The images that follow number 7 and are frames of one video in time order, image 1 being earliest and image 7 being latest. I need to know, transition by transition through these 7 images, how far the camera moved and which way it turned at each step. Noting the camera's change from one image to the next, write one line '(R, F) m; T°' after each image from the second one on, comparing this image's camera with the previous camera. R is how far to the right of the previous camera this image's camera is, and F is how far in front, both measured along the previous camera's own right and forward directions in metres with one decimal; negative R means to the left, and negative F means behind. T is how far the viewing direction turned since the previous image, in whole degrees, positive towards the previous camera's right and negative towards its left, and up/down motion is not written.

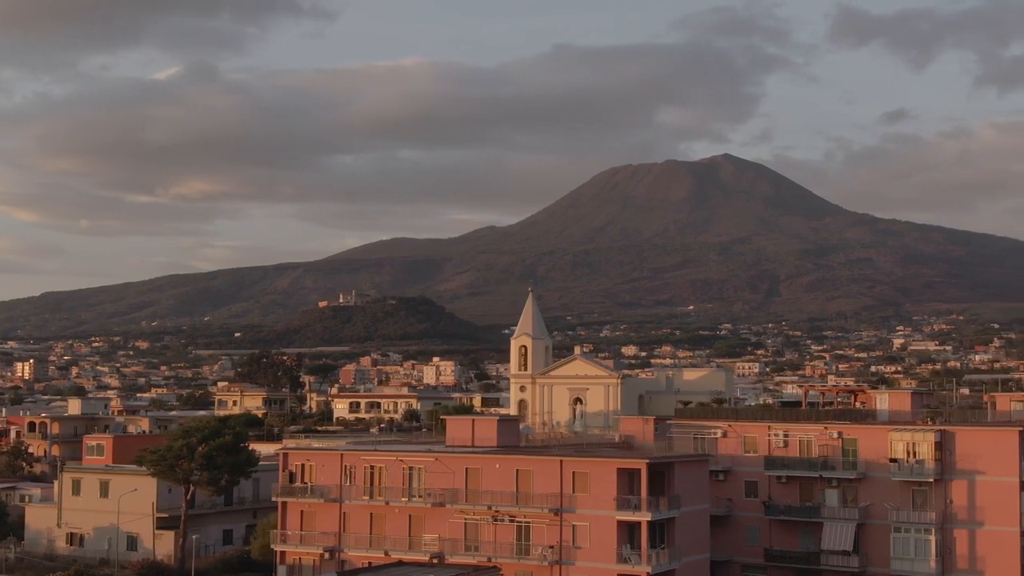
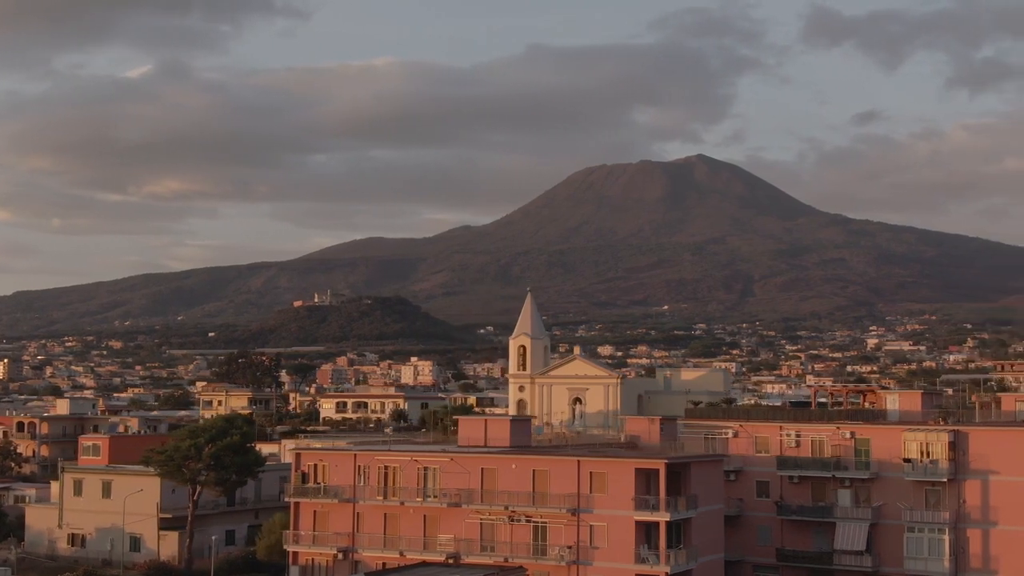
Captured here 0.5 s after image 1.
(-1.3, +0.1) m; +1°
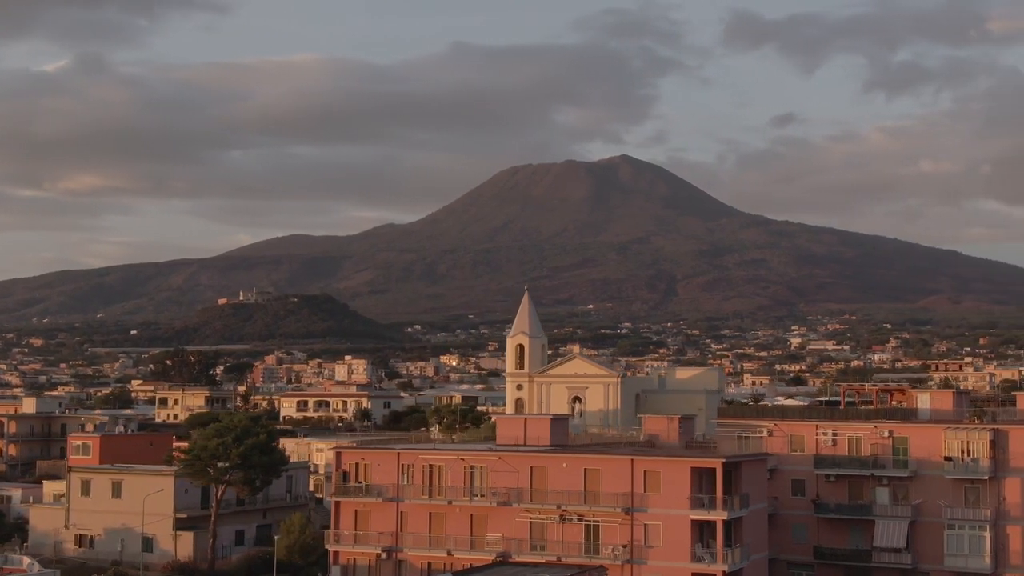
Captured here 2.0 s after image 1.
(-4.0, +0.2) m; +3°
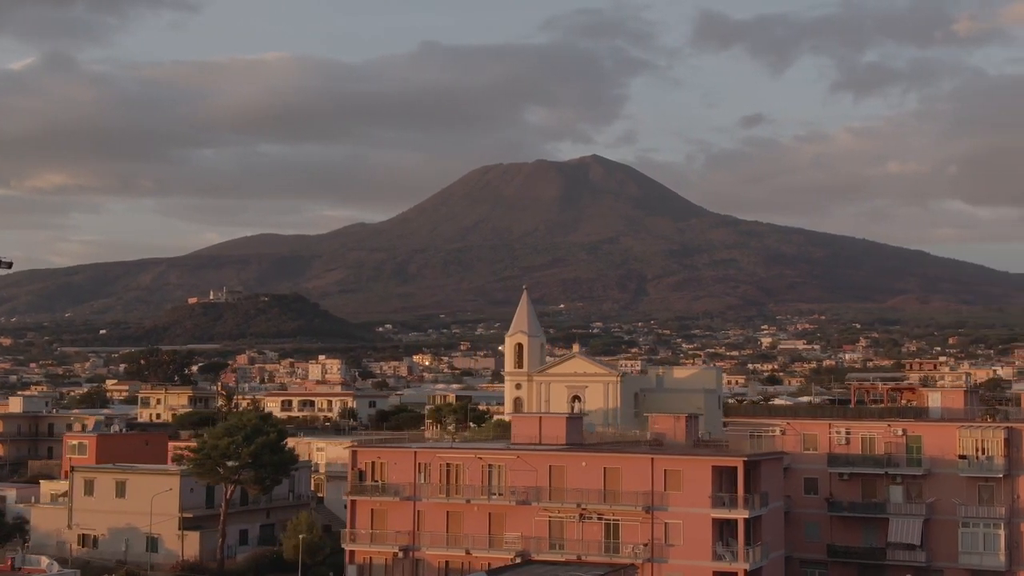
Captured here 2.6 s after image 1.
(-1.6, 0.0) m; +1°
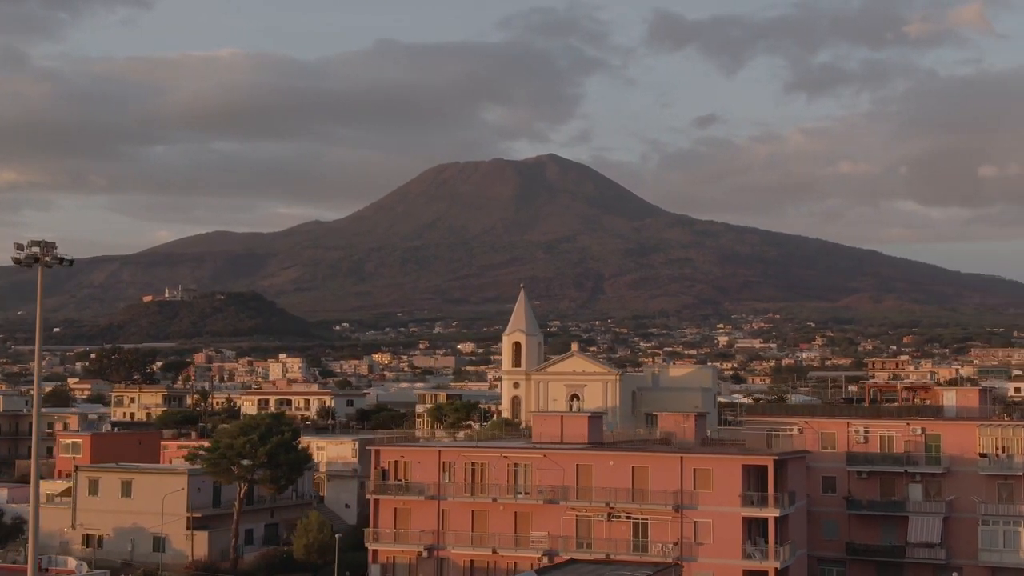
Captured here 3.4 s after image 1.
(-2.3, +0.1) m; +2°
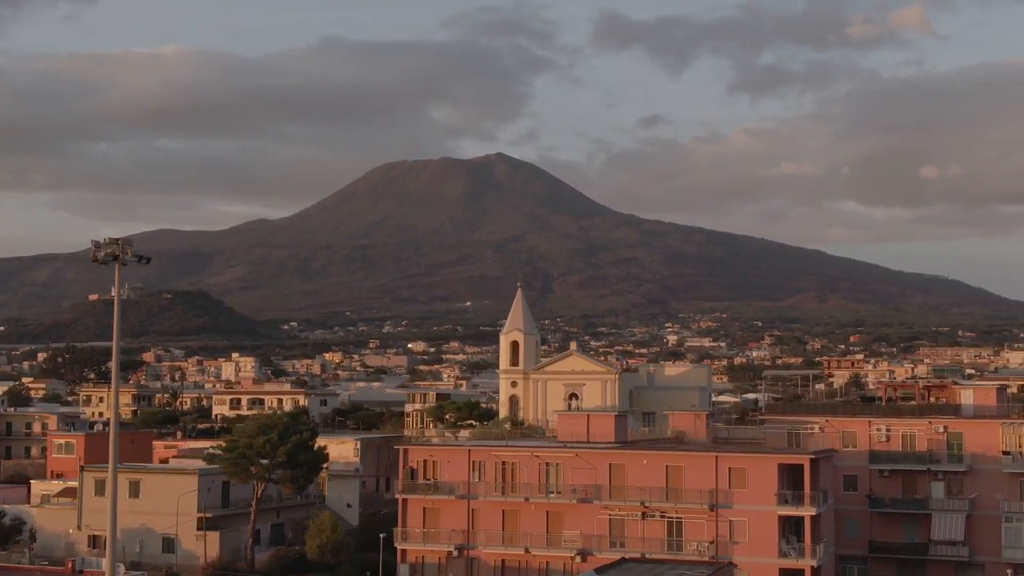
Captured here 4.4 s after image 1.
(-2.7, +0.1) m; +2°
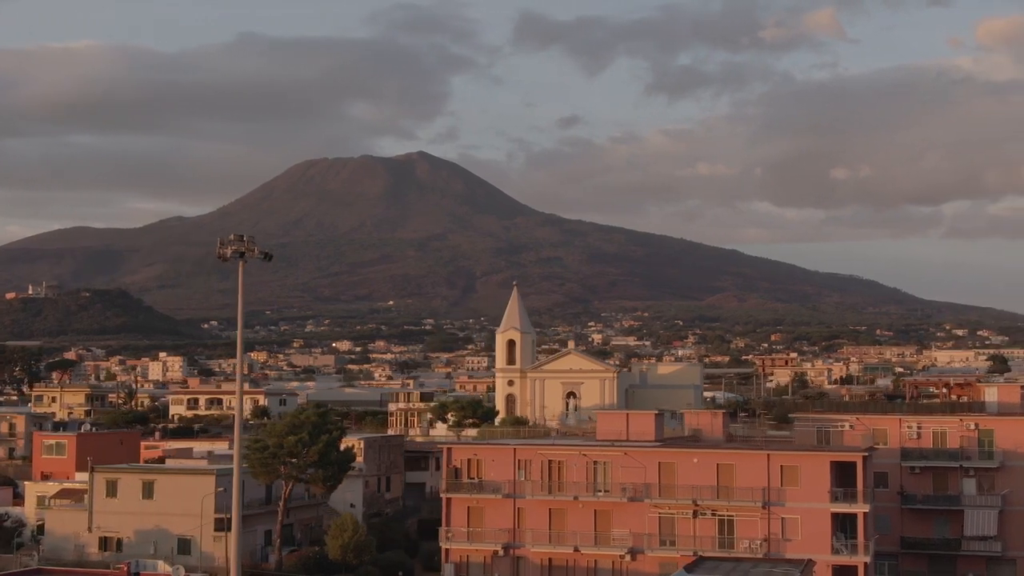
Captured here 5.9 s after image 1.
(-4.1, +0.2) m; +3°
